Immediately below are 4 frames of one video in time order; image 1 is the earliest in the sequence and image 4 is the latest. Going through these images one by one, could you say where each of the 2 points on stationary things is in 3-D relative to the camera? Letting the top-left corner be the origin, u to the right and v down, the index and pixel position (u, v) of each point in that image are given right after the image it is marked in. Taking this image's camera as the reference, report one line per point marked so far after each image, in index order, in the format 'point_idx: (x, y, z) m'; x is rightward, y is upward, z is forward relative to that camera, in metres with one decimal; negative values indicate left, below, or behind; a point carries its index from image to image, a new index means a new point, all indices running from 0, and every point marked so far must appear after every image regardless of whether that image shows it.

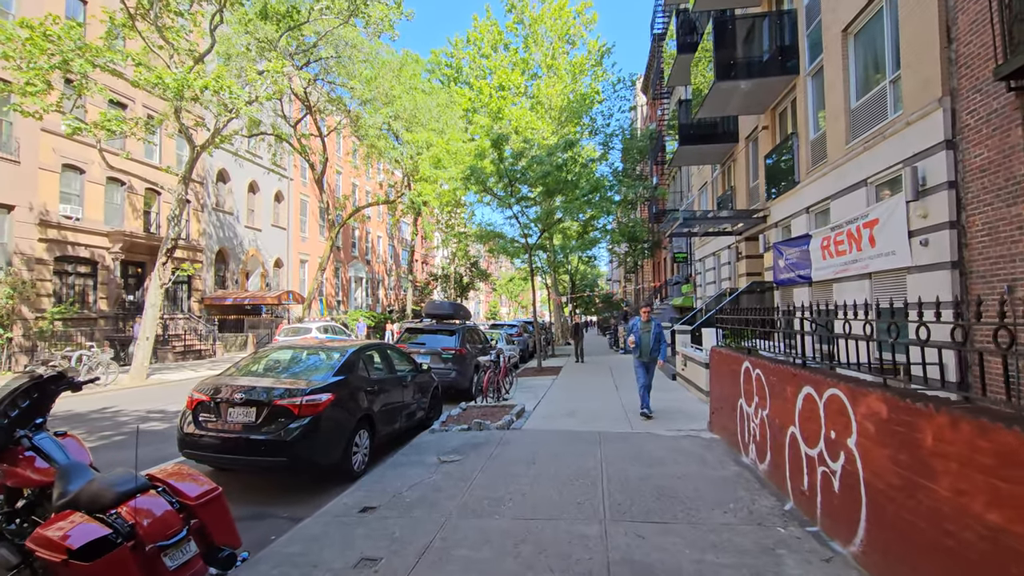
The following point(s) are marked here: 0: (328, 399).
0: (-2.0, -1.2, +5.6) m
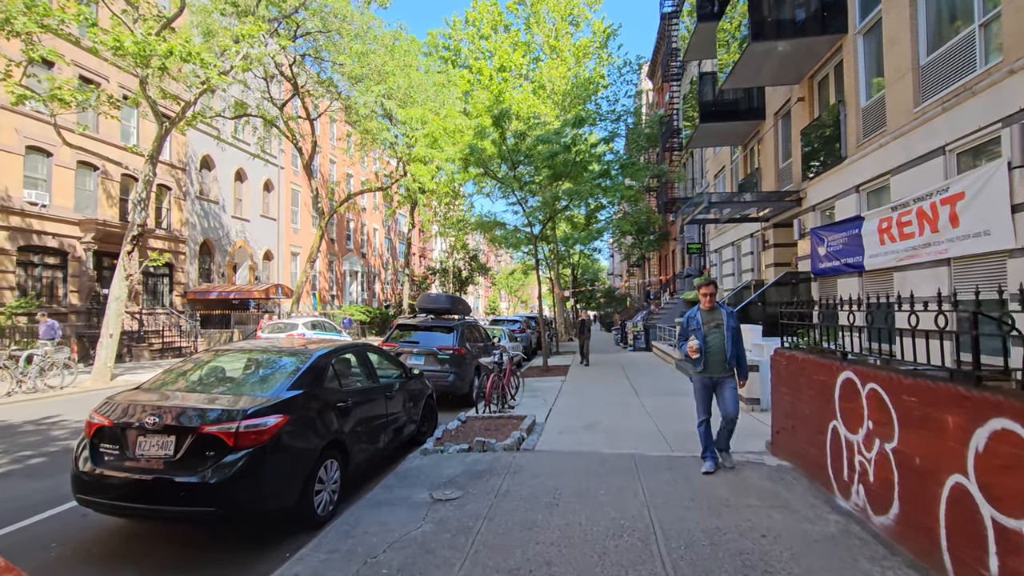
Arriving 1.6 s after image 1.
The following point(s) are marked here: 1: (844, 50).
0: (-1.9, -1.1, +4.2) m
1: (+6.8, +4.9, +10.5) m
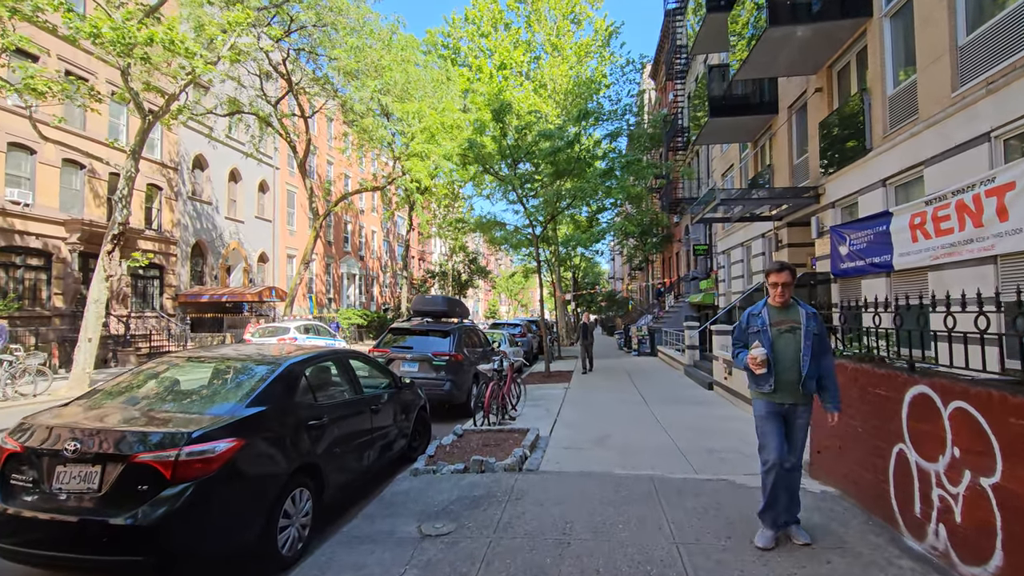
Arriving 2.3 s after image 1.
0: (-1.9, -1.1, +3.4) m
1: (+6.8, +4.8, +9.8) m
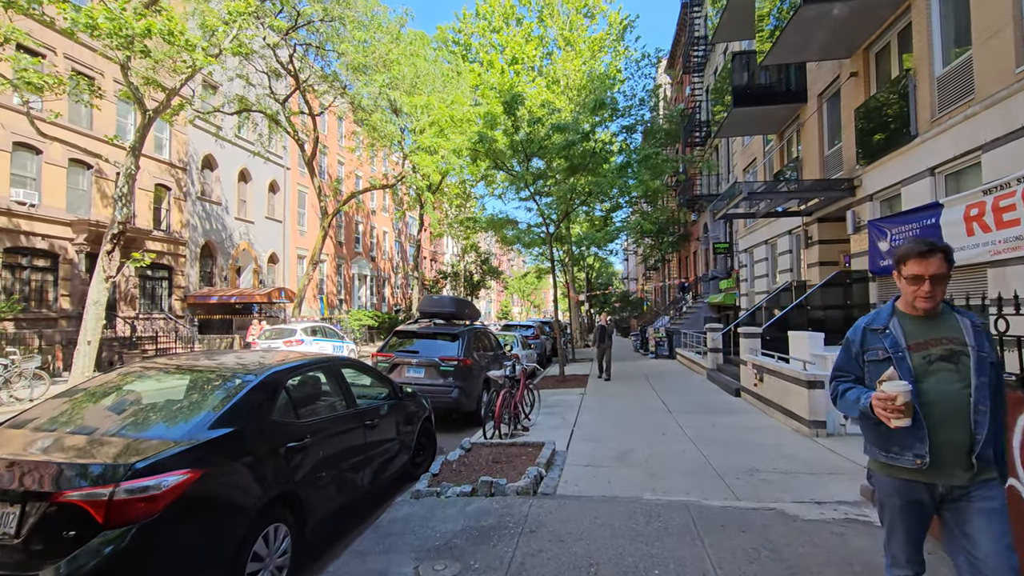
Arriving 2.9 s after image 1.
0: (-1.8, -1.1, +2.8) m
1: (+7.0, +4.9, +9.0) m
